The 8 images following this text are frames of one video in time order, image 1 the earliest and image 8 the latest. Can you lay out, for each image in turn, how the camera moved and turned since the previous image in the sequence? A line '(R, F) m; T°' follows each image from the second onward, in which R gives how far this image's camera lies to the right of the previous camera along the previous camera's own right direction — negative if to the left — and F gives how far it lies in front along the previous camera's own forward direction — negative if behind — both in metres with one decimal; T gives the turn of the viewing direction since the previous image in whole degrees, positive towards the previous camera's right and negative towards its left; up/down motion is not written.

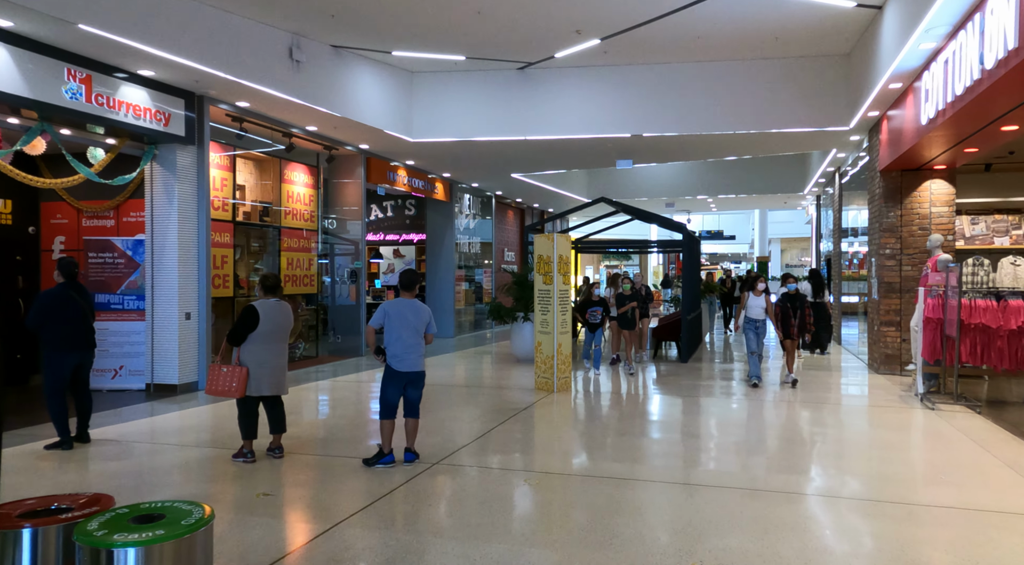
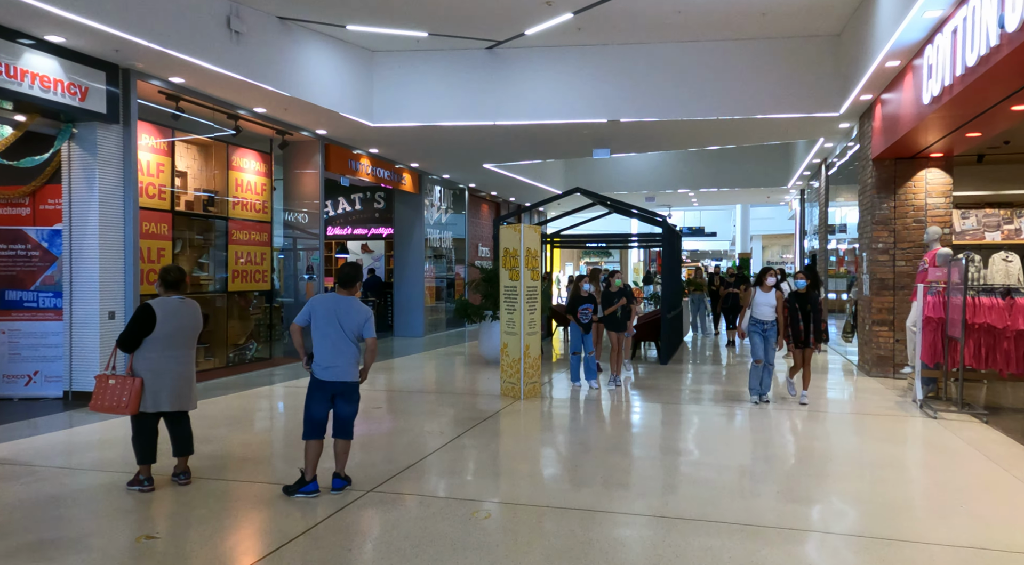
(+0.2, +0.8) m; +1°
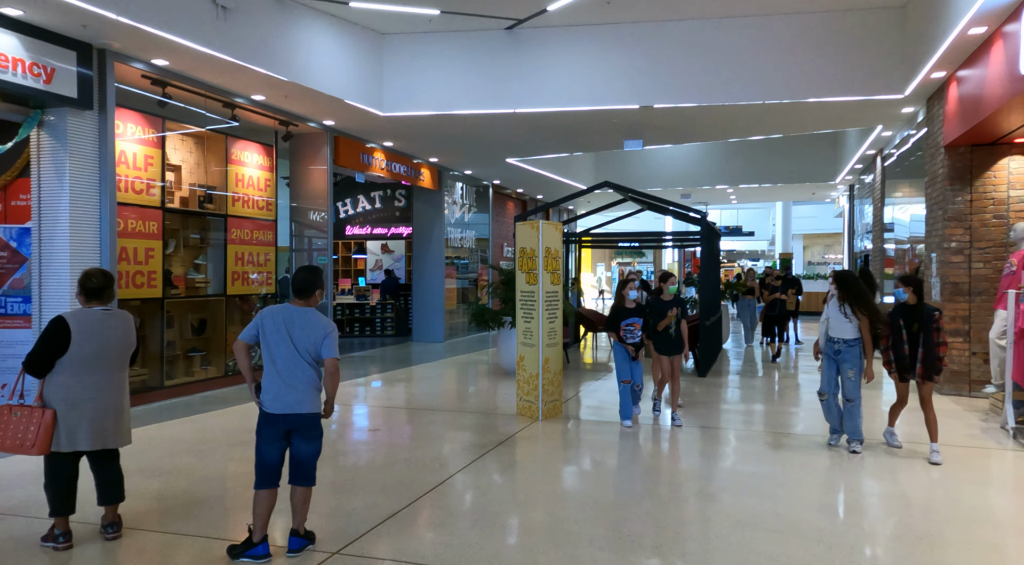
(+0.1, +0.9) m; -2°
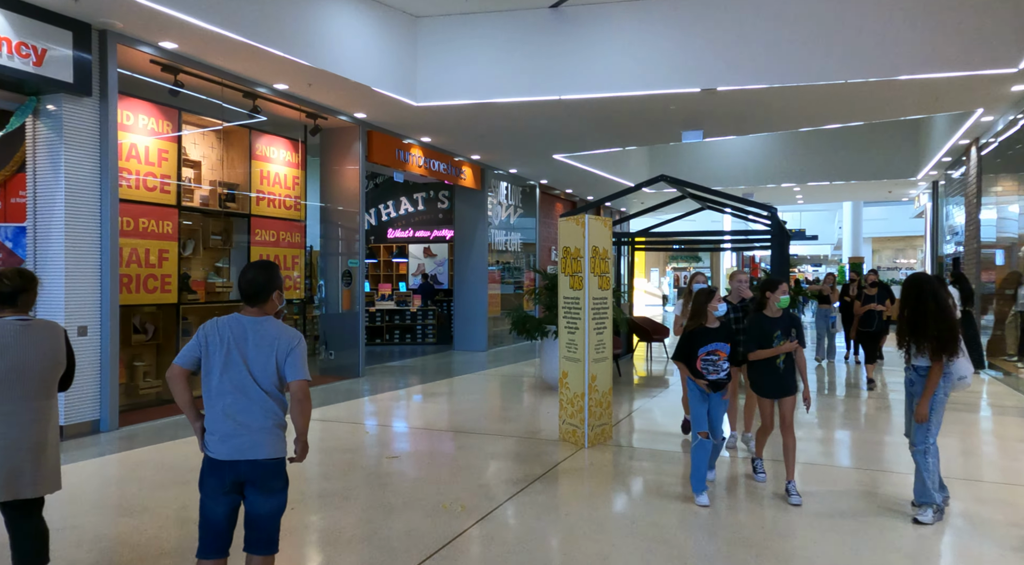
(+0.1, +0.9) m; -4°
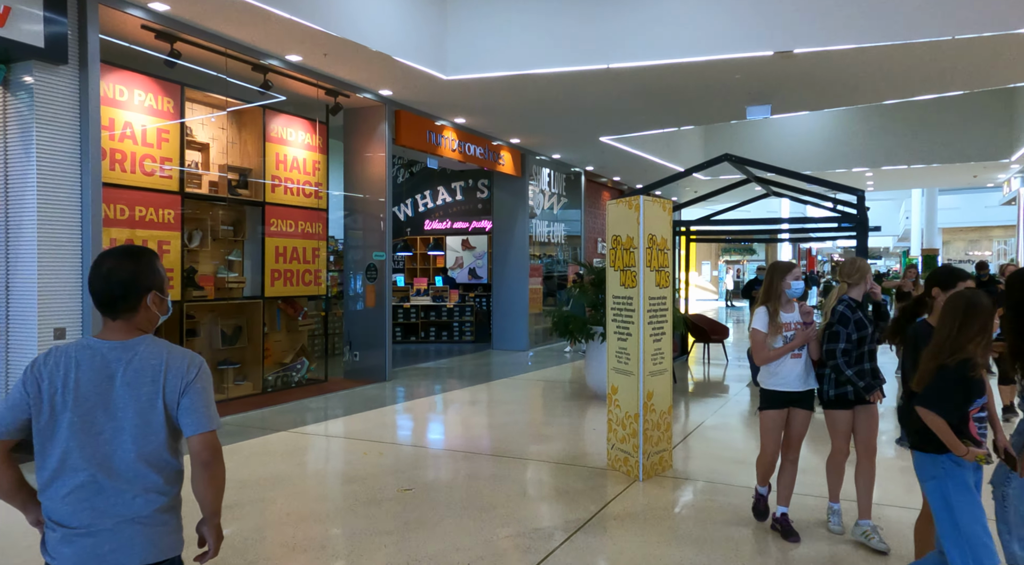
(0.0, +1.0) m; -3°
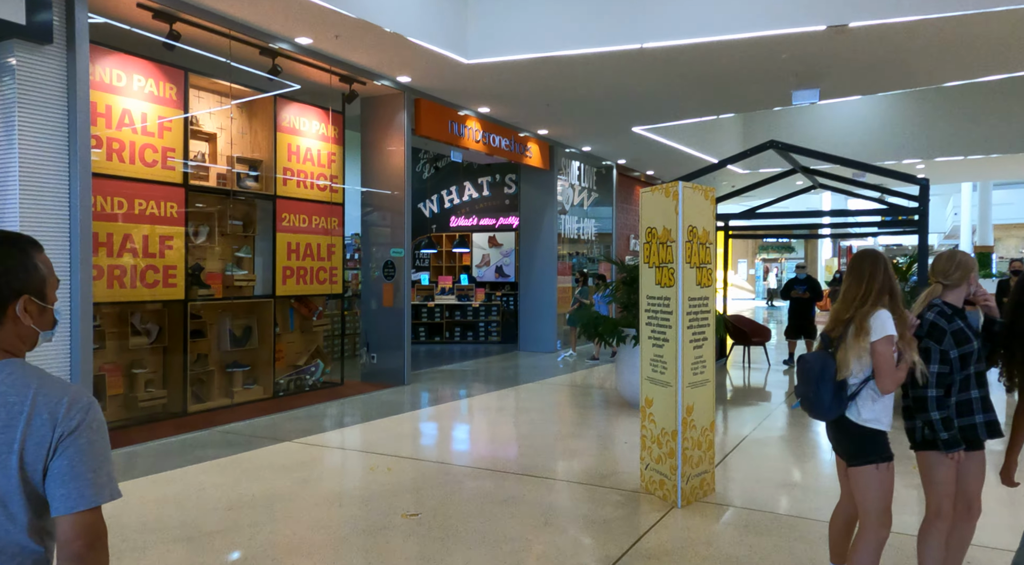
(+0.1, +0.5) m; -2°
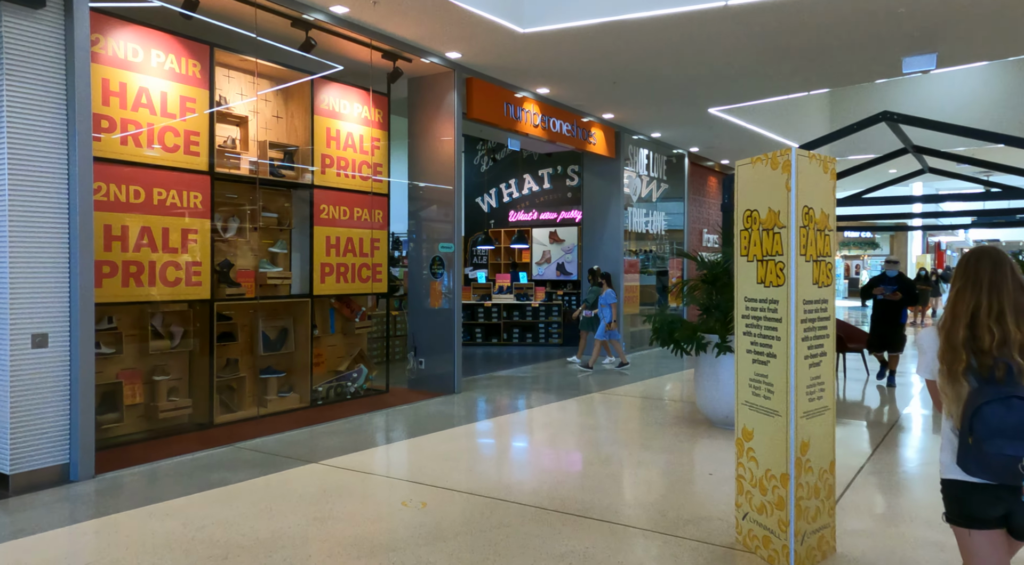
(0.0, +0.9) m; -5°
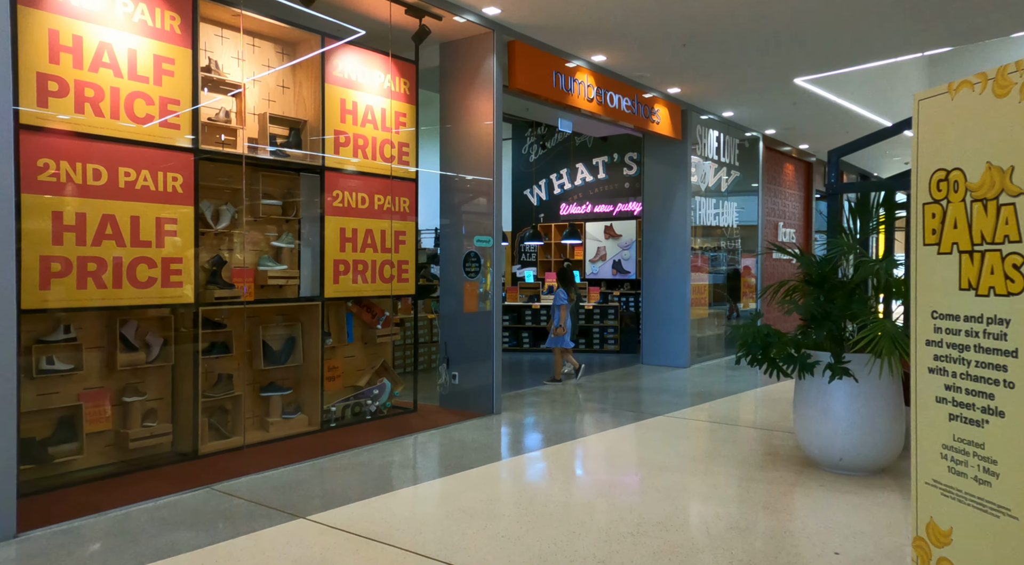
(0.0, +1.2) m; -4°
